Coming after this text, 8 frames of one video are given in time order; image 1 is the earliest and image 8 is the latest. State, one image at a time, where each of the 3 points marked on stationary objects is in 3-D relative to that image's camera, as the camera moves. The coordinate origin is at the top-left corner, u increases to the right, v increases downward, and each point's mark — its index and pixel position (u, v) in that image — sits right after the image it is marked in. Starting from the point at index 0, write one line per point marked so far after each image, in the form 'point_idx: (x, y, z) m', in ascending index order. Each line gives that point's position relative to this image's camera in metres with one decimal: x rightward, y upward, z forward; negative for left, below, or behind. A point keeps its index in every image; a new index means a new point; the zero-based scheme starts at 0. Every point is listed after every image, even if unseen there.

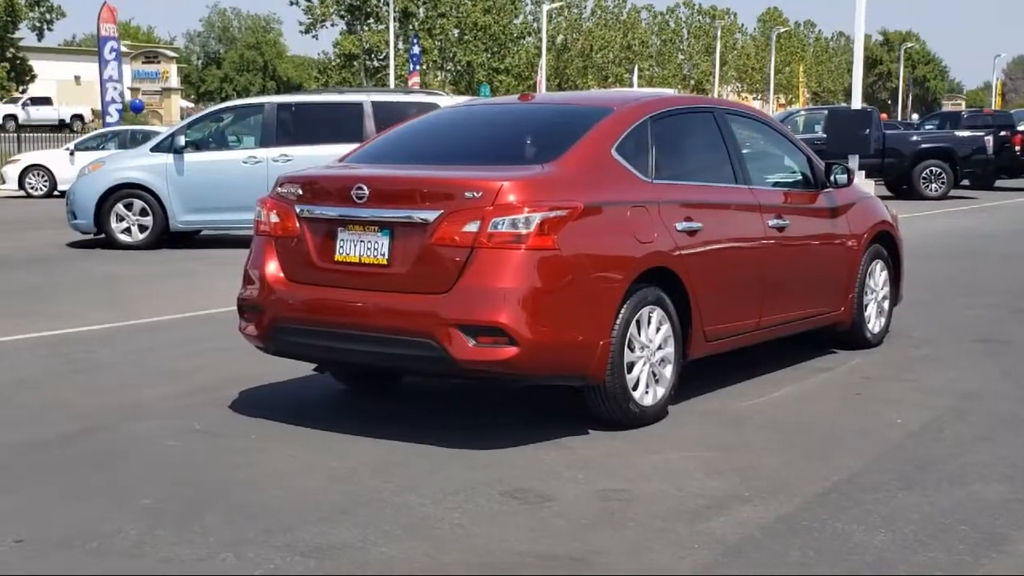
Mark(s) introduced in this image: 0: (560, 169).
0: (+0.2, +0.6, +6.5) m
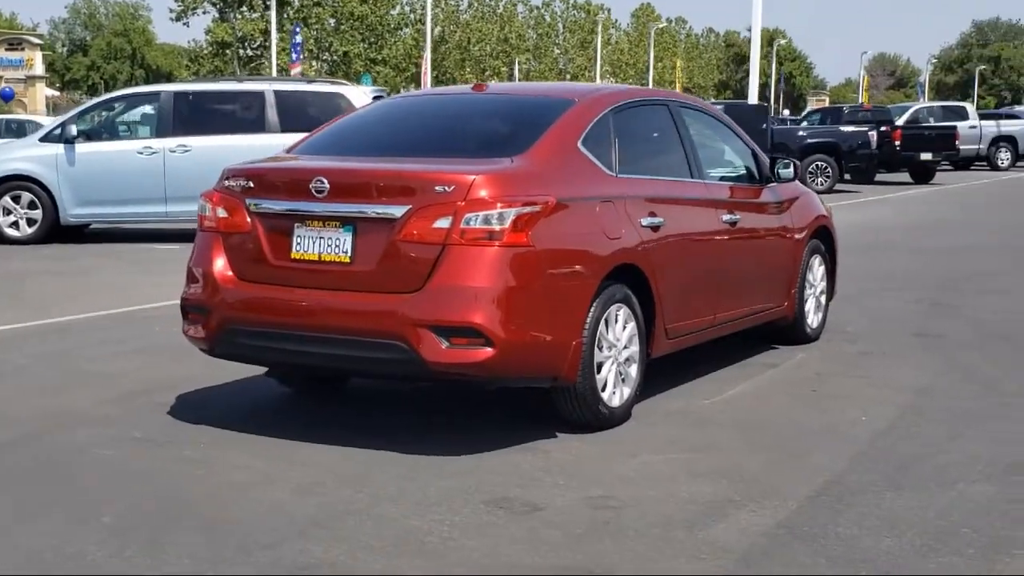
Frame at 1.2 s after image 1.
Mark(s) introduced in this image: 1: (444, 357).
0: (+0.1, +0.6, +6.3) m
1: (-0.3, -0.3, +5.9) m
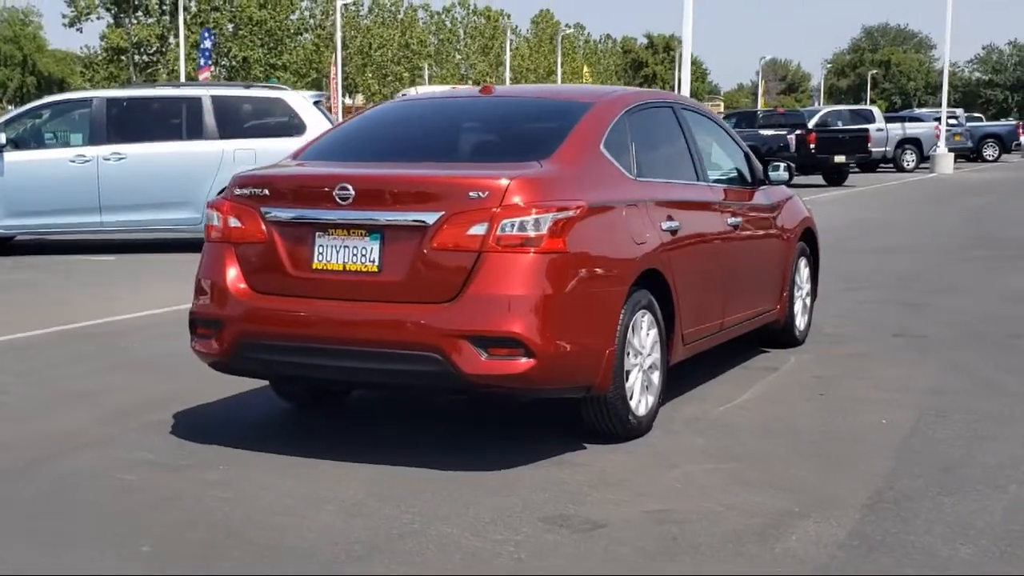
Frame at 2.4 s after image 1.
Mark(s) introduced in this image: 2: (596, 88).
0: (+0.2, +0.6, +6.1) m
1: (-0.1, -0.3, +5.7) m
2: (+0.5, +1.1, +7.1) m
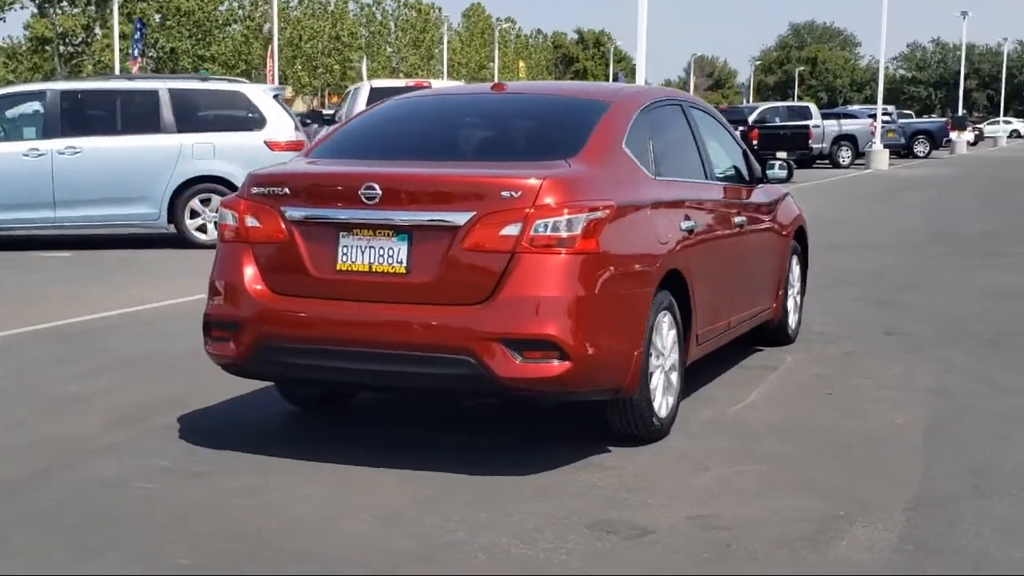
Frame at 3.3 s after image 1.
0: (+0.3, +0.6, +6.0) m
1: (0.0, -0.4, +5.6) m
2: (+0.5, +1.1, +7.1) m
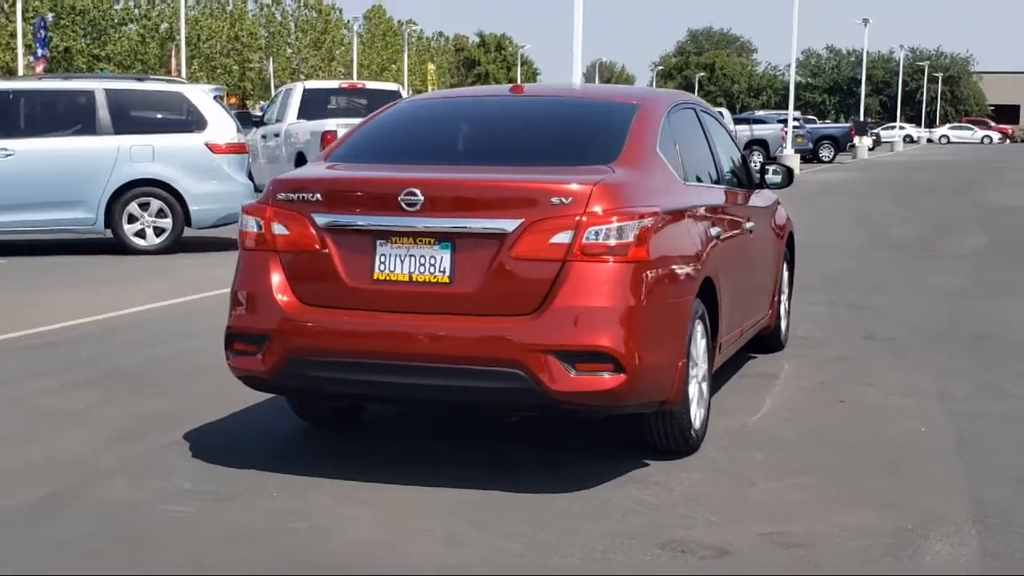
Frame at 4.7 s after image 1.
0: (+0.5, +0.5, +5.8) m
1: (+0.2, -0.4, +5.4) m
2: (+0.6, +1.0, +6.9) m
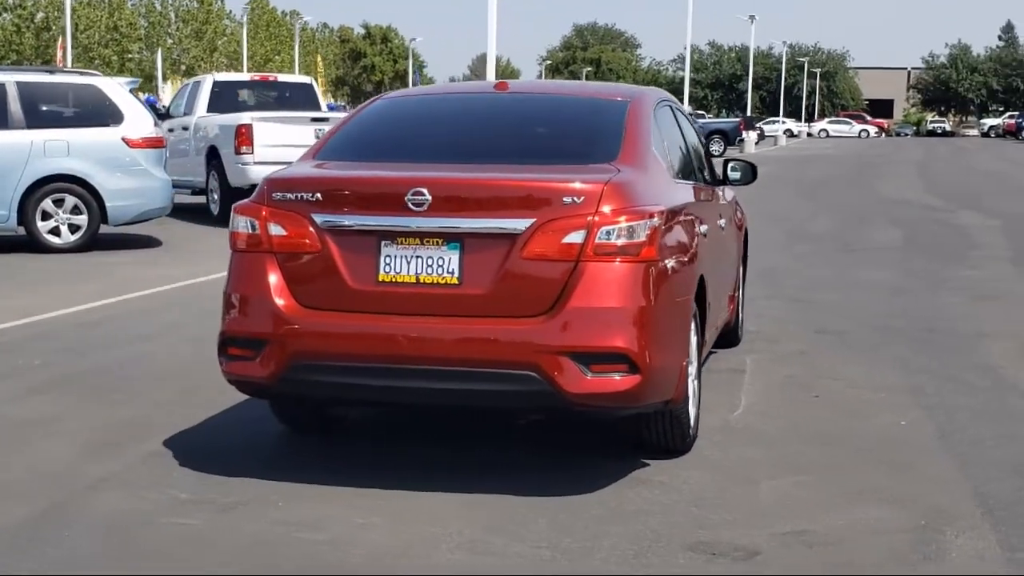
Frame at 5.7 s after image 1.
0: (+0.5, +0.5, +5.8) m
1: (+0.3, -0.4, +5.3) m
2: (+0.5, +1.1, +6.8) m
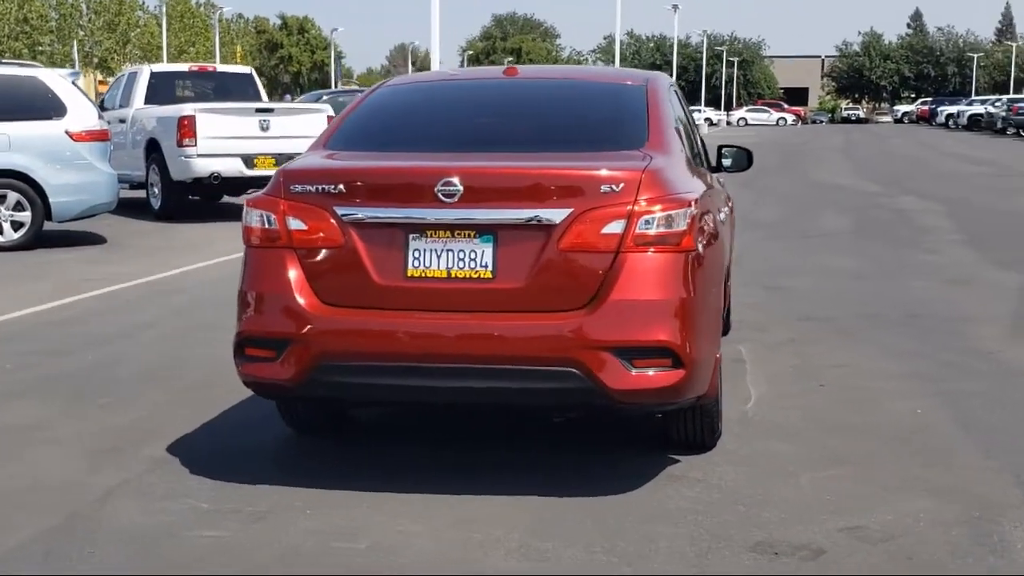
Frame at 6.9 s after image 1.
0: (+0.6, +0.6, +5.6) m
1: (+0.4, -0.4, +5.1) m
2: (+0.6, +1.1, +6.7) m
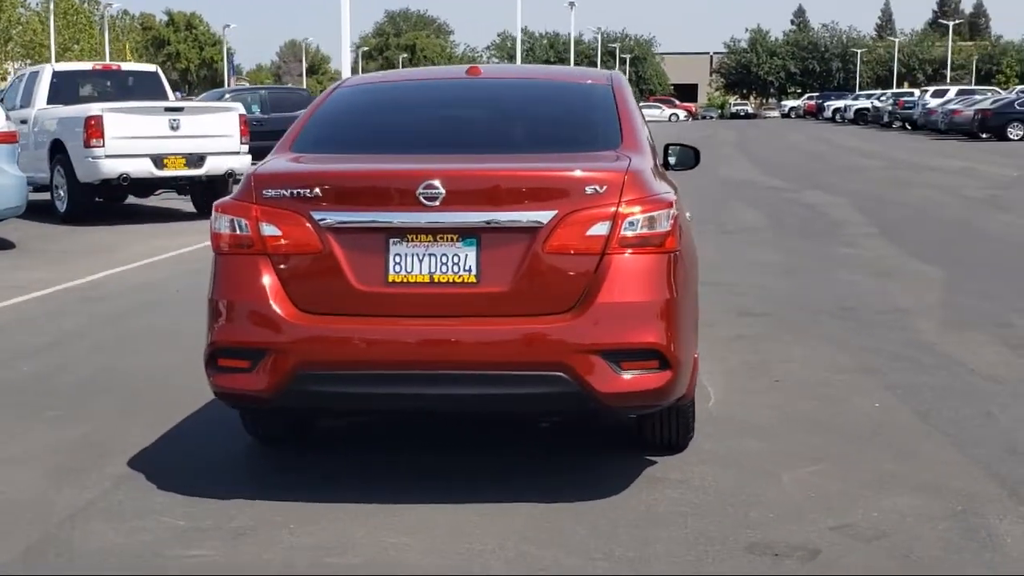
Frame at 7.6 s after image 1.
0: (+0.5, +0.5, +5.5) m
1: (+0.4, -0.4, +5.1) m
2: (+0.4, +1.1, +6.6) m
